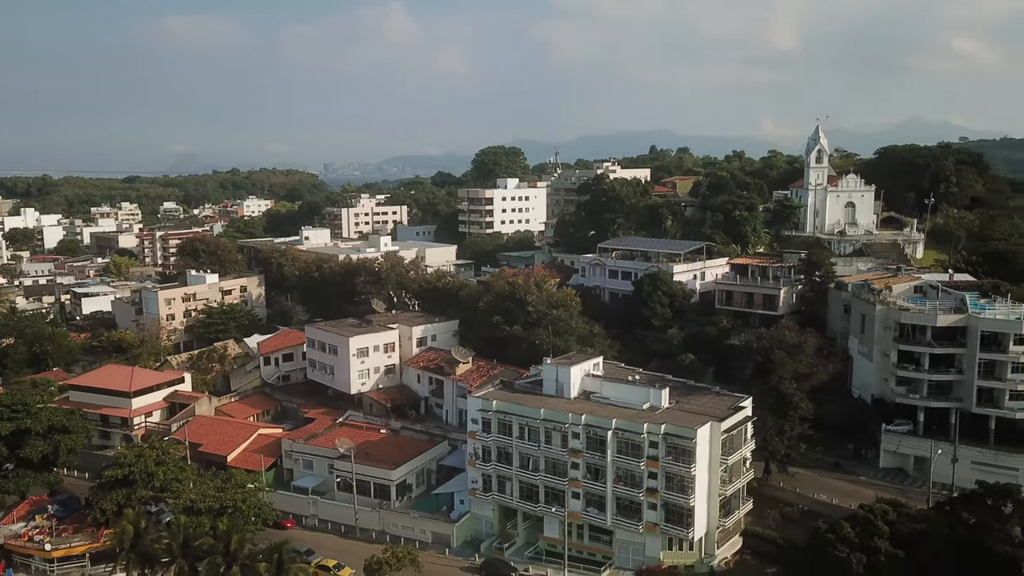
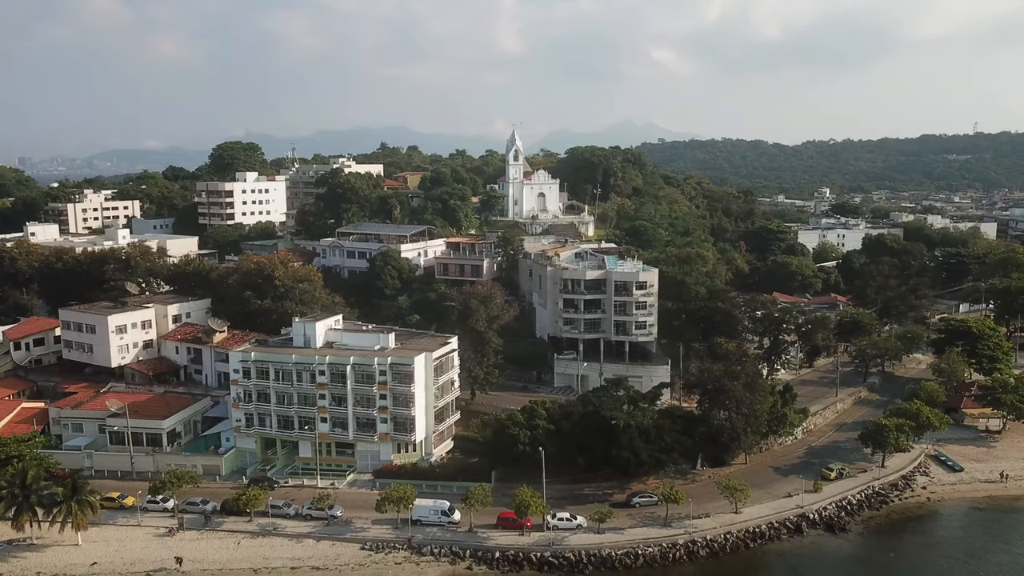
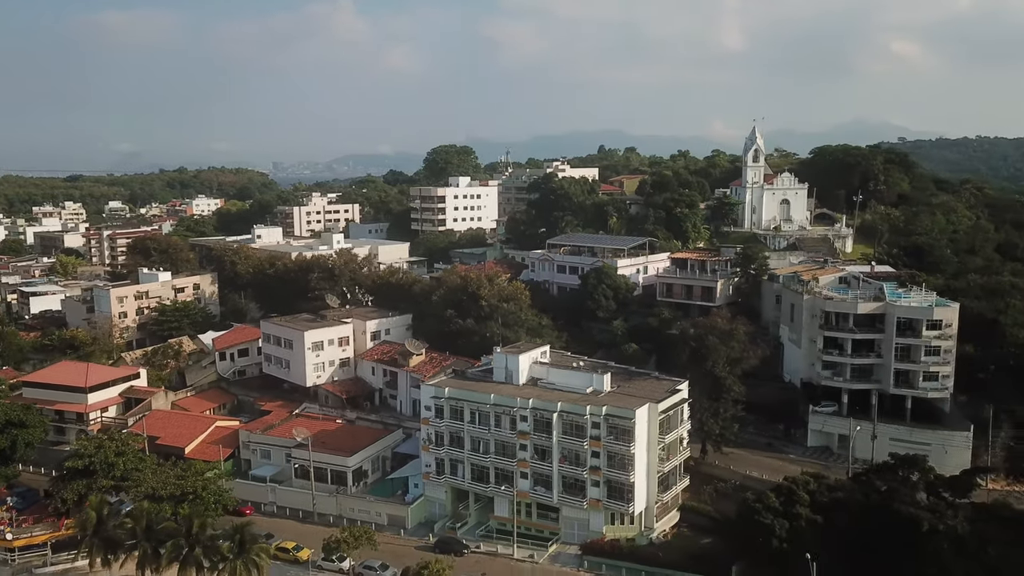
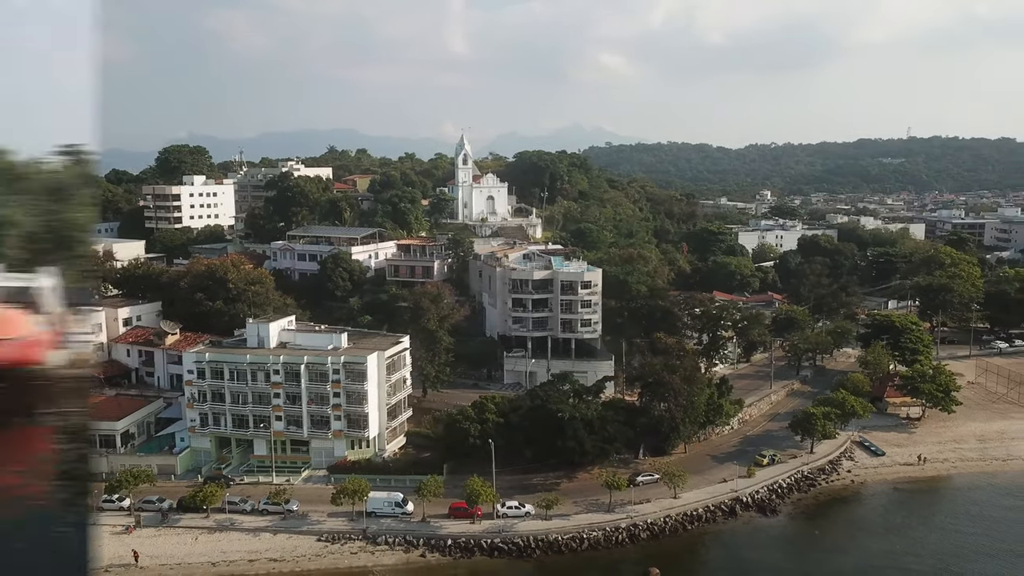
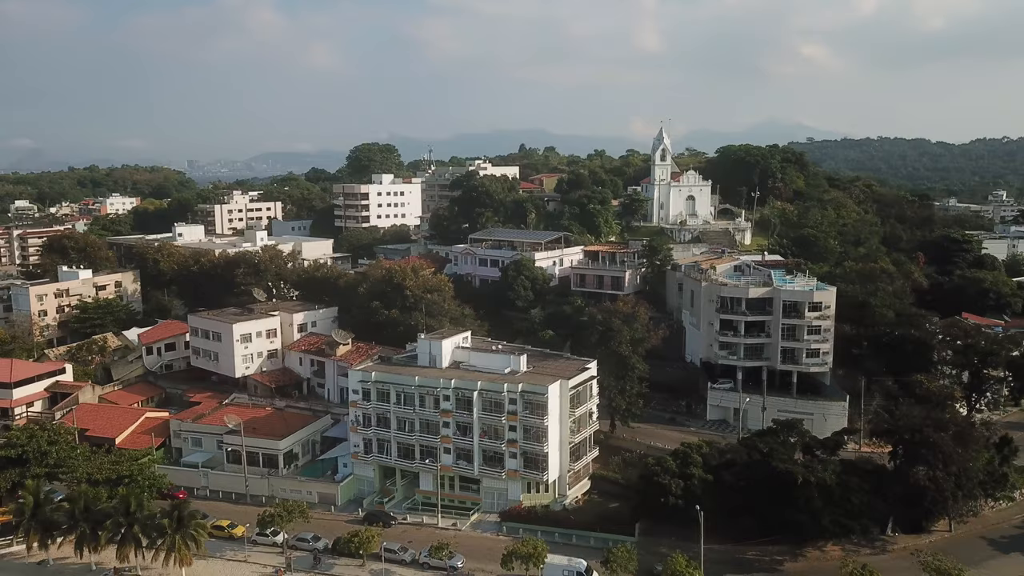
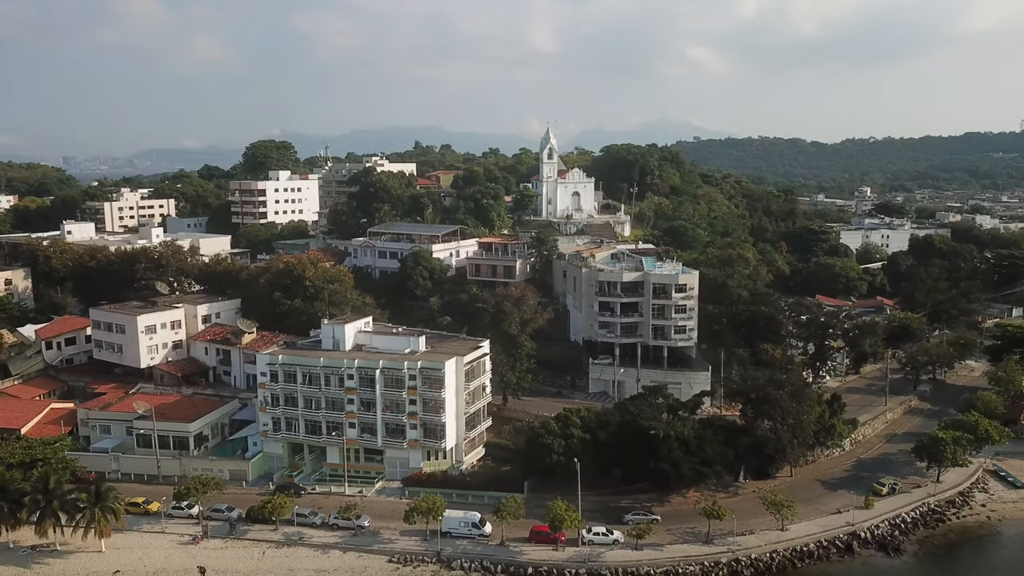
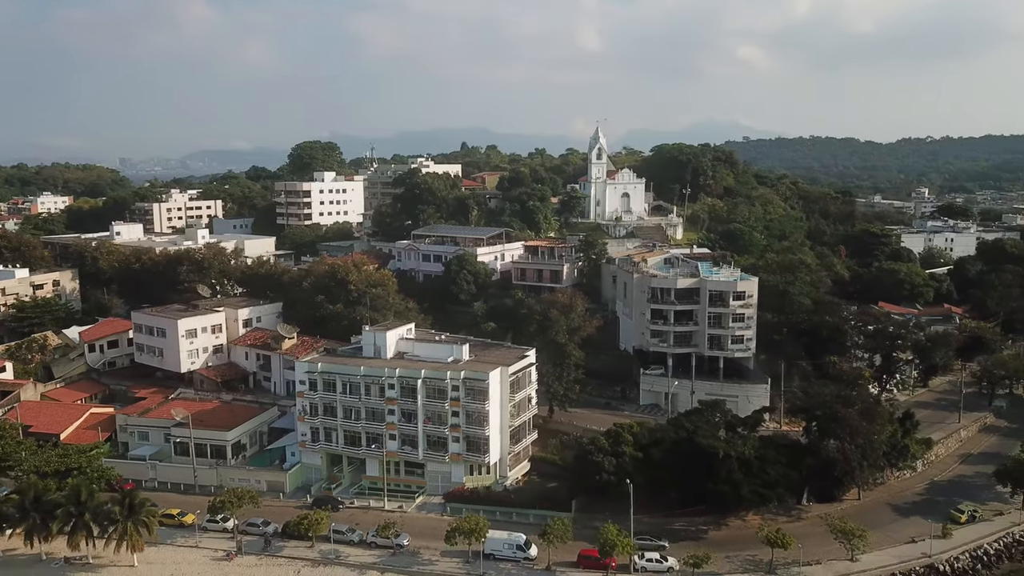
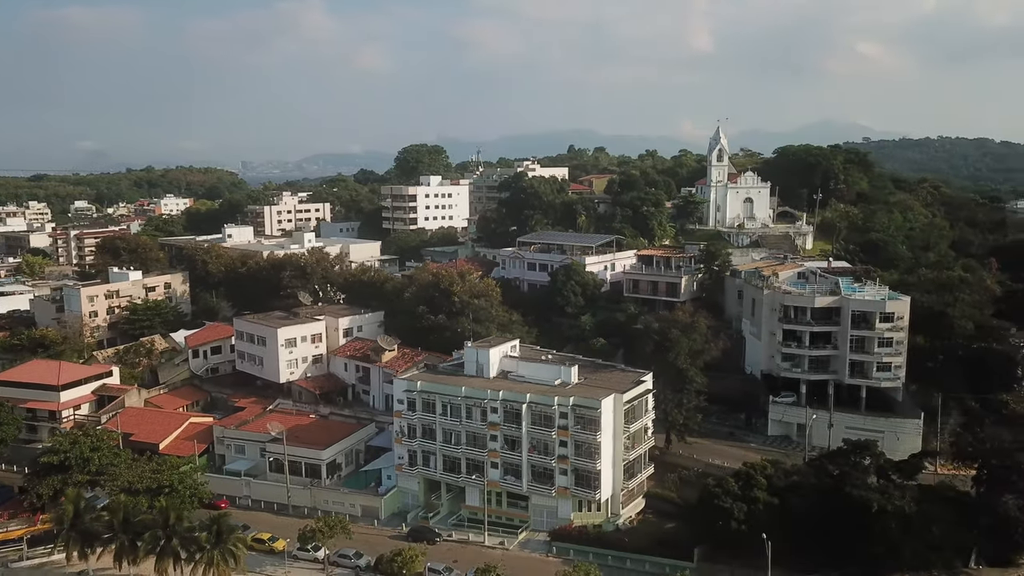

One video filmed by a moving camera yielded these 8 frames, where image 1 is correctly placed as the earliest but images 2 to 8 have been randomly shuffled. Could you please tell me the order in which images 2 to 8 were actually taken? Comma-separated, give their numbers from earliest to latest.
3, 8, 5, 7, 6, 2, 4
